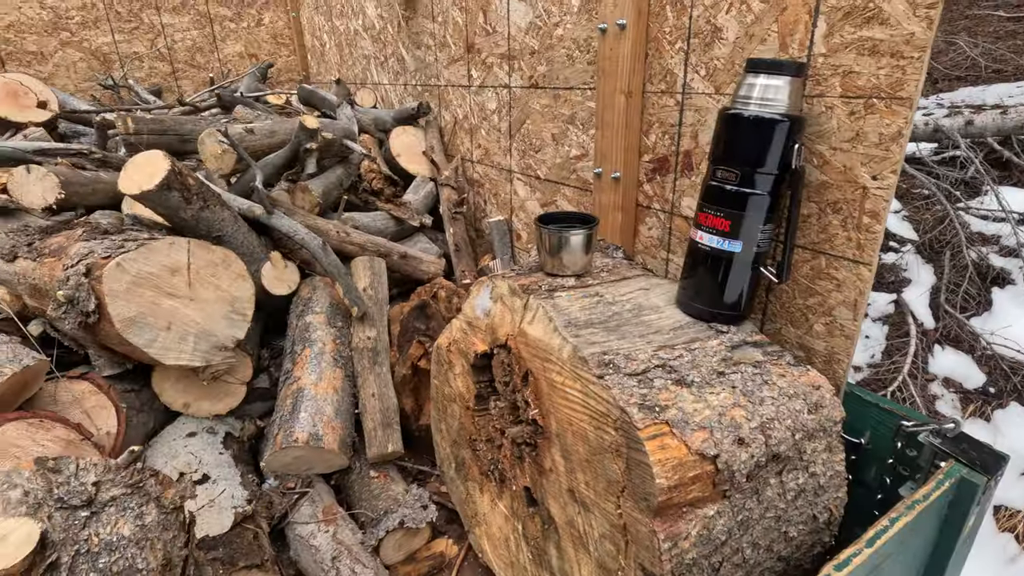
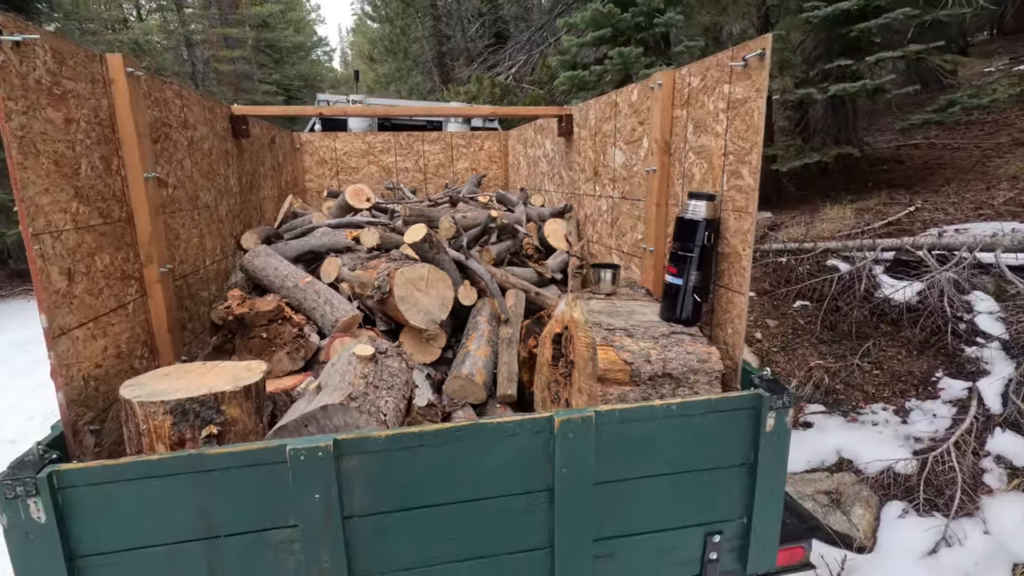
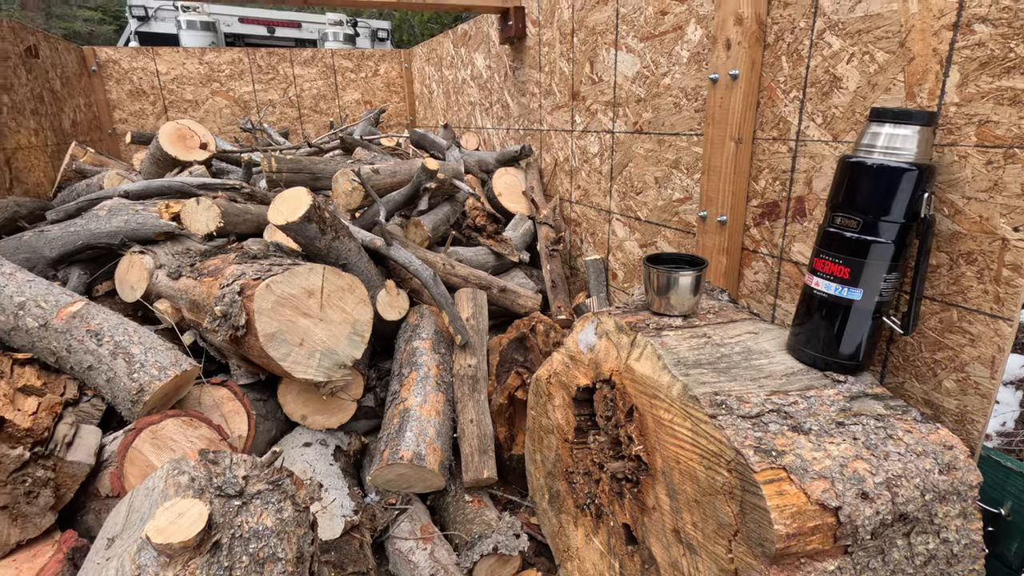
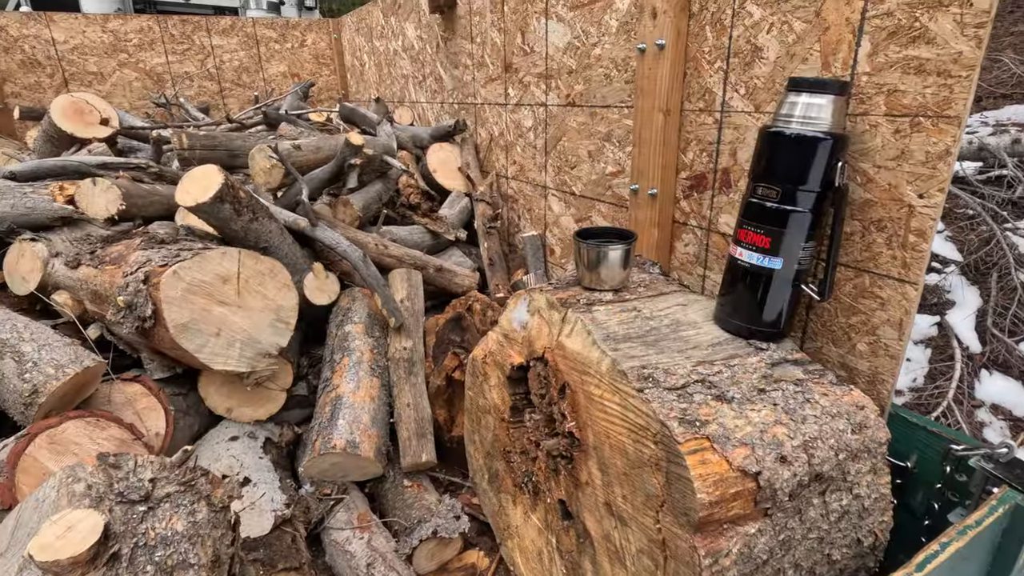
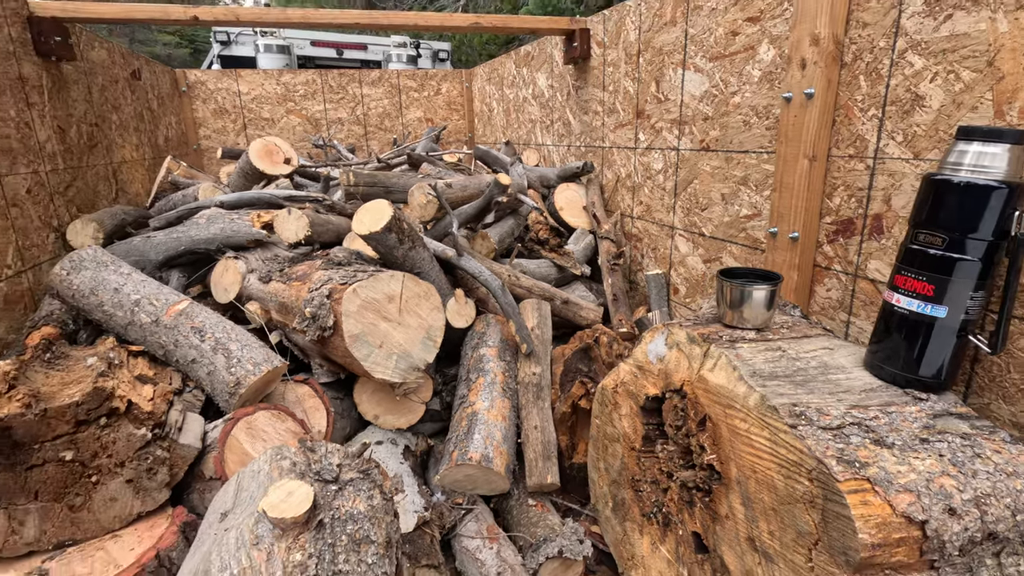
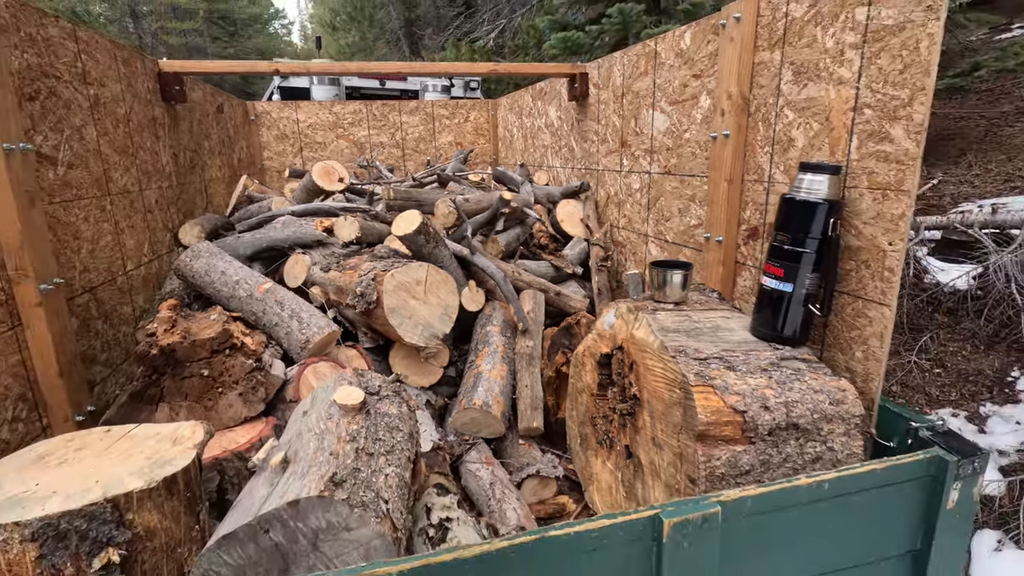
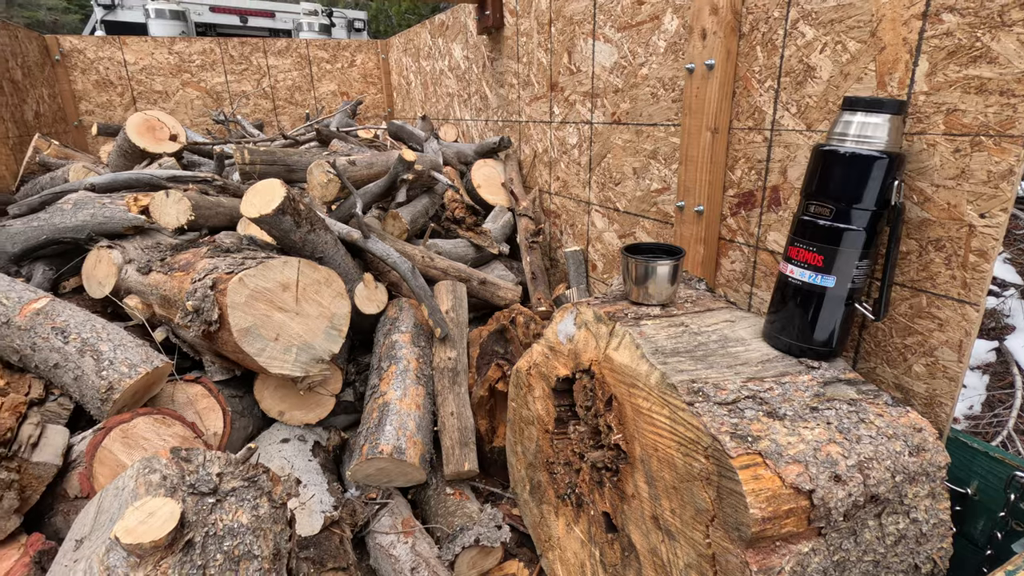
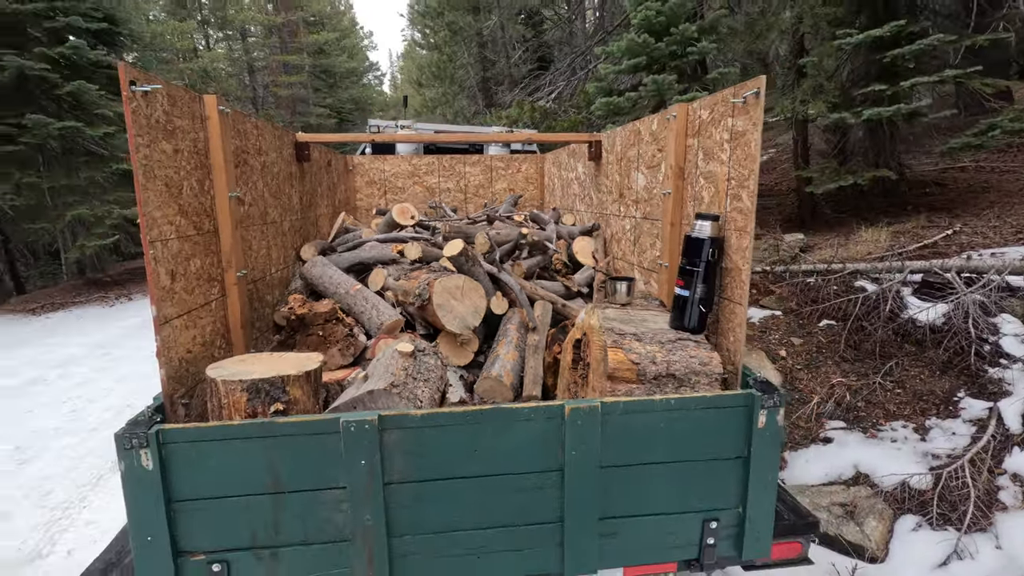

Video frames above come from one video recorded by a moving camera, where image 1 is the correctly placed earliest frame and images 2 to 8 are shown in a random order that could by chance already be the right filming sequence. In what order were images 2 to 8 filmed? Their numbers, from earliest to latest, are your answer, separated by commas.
4, 7, 3, 5, 6, 2, 8
